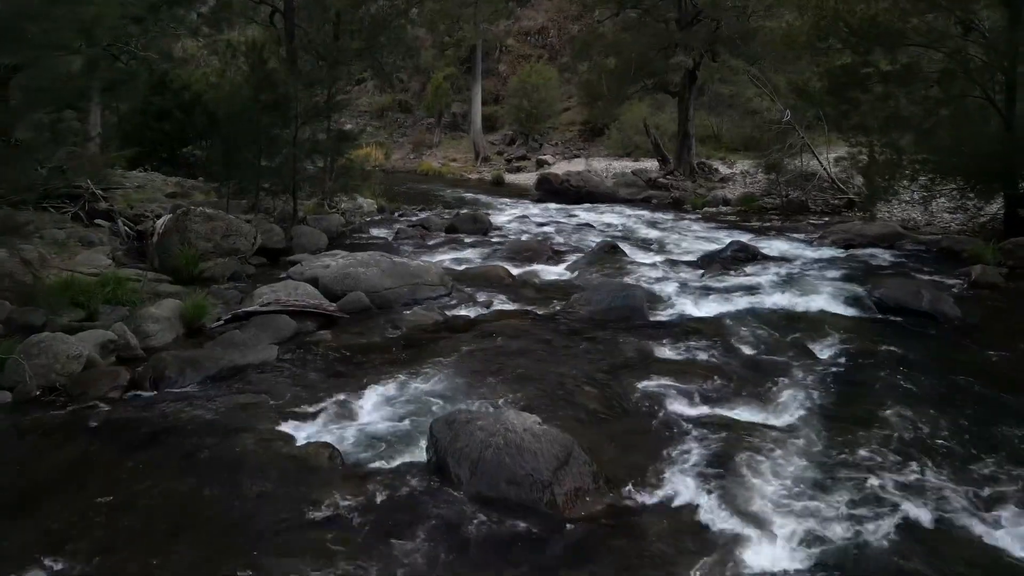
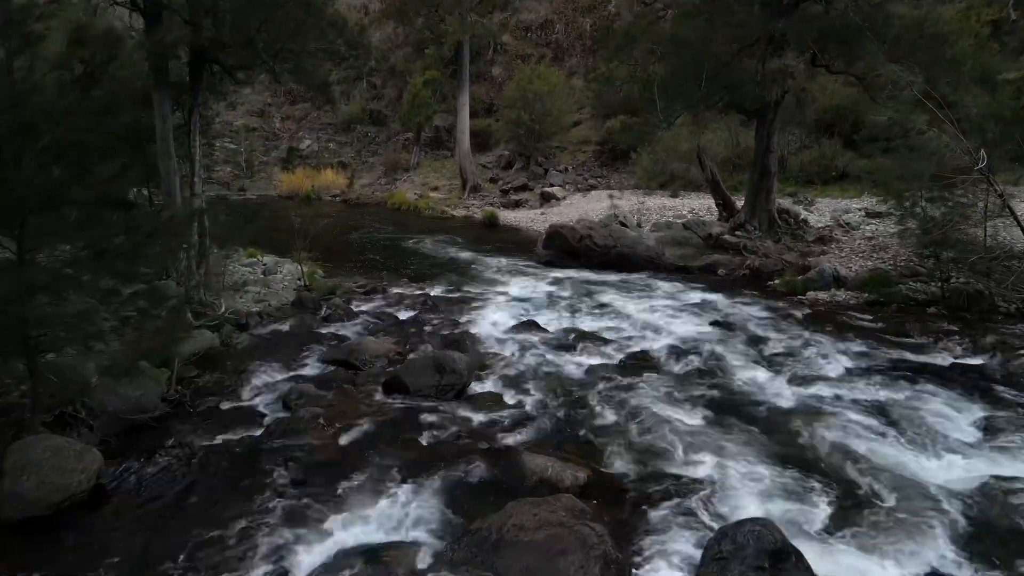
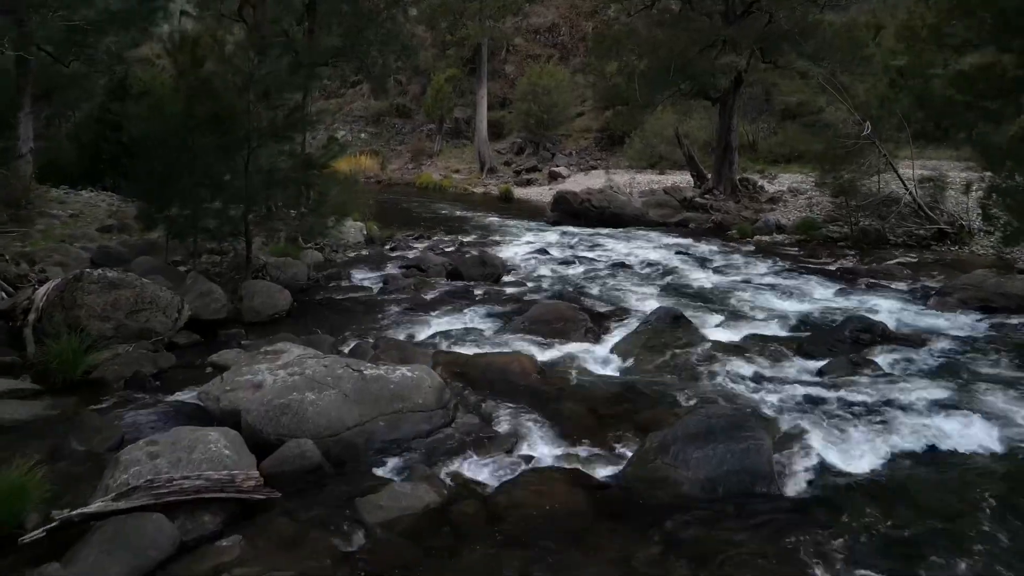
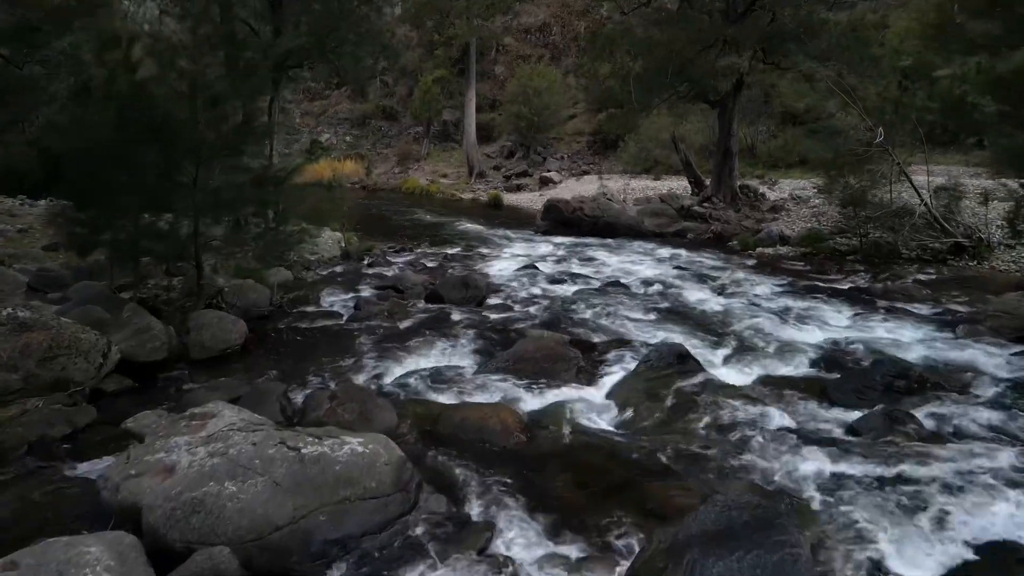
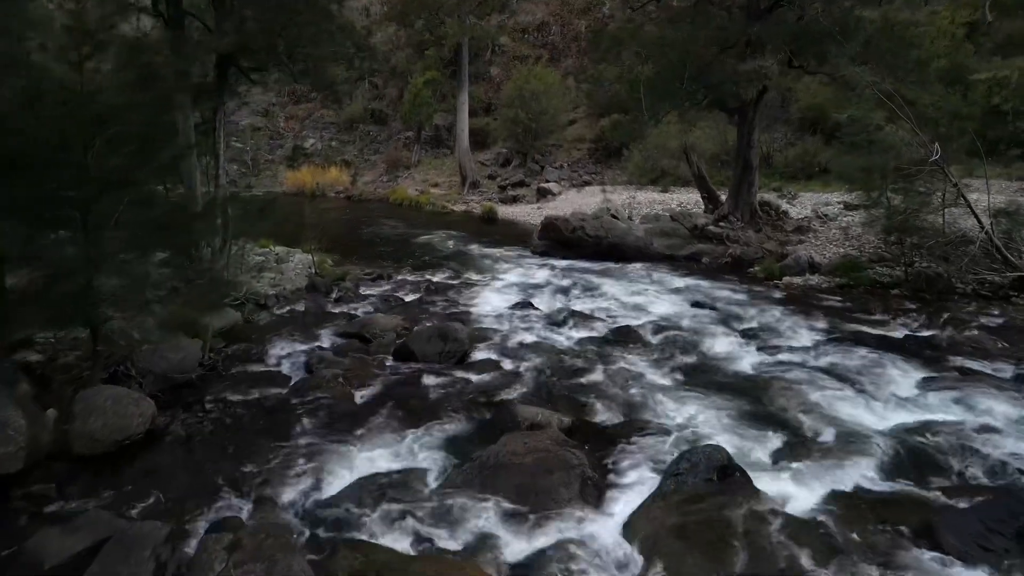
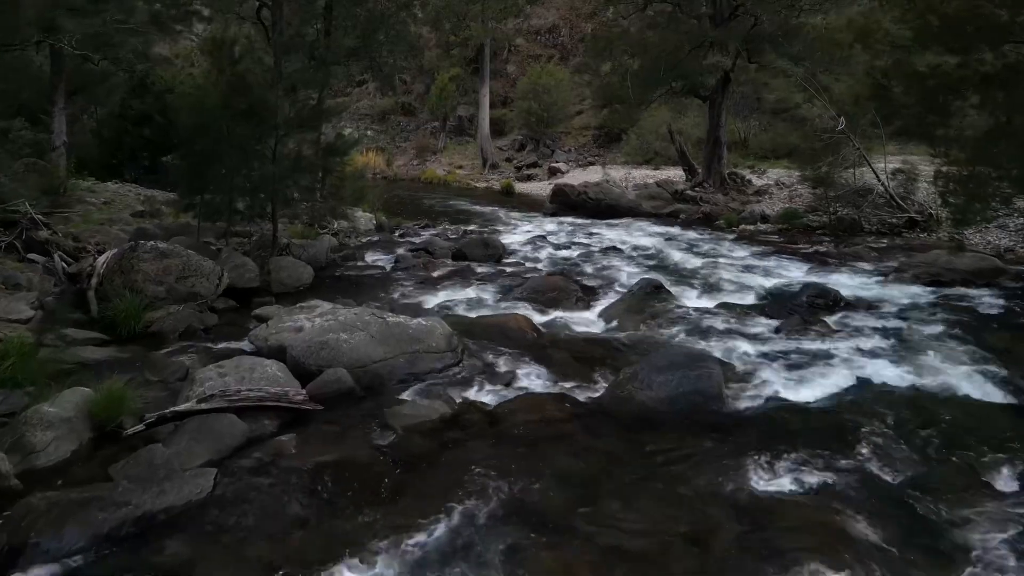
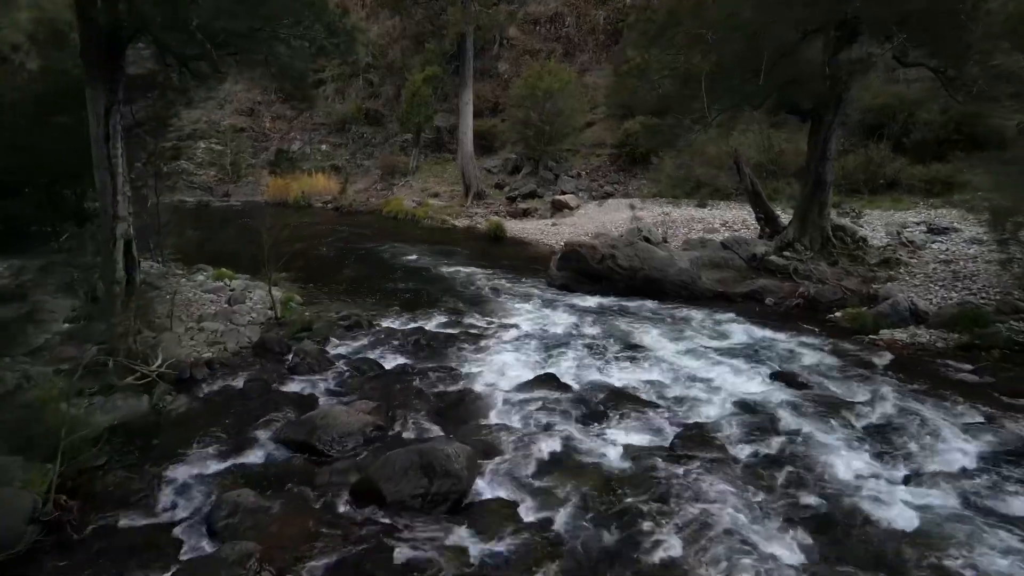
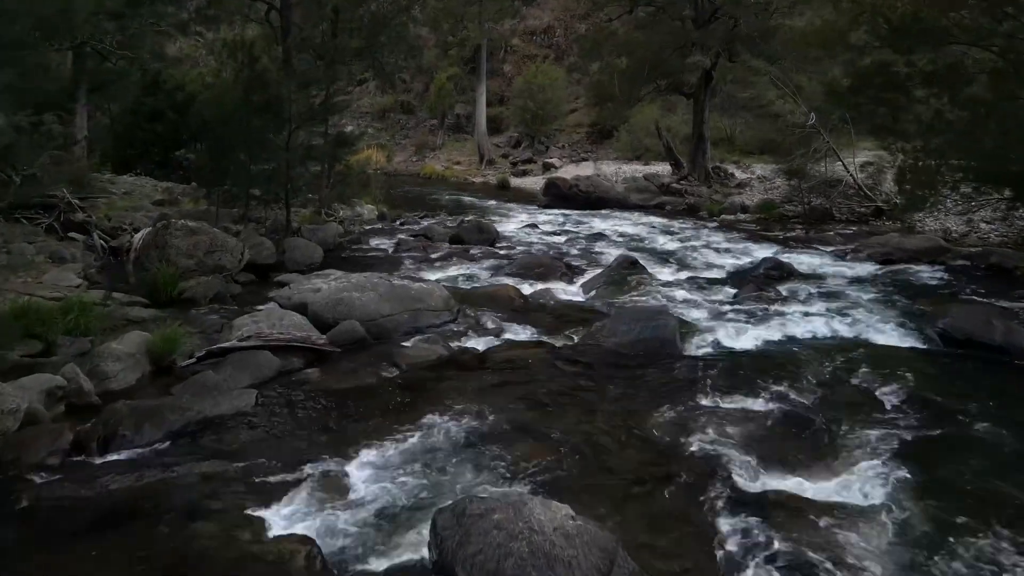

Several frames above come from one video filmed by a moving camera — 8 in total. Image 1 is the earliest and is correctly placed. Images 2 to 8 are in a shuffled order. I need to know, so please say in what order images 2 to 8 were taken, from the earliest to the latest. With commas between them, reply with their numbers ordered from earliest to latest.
8, 6, 3, 4, 5, 2, 7
